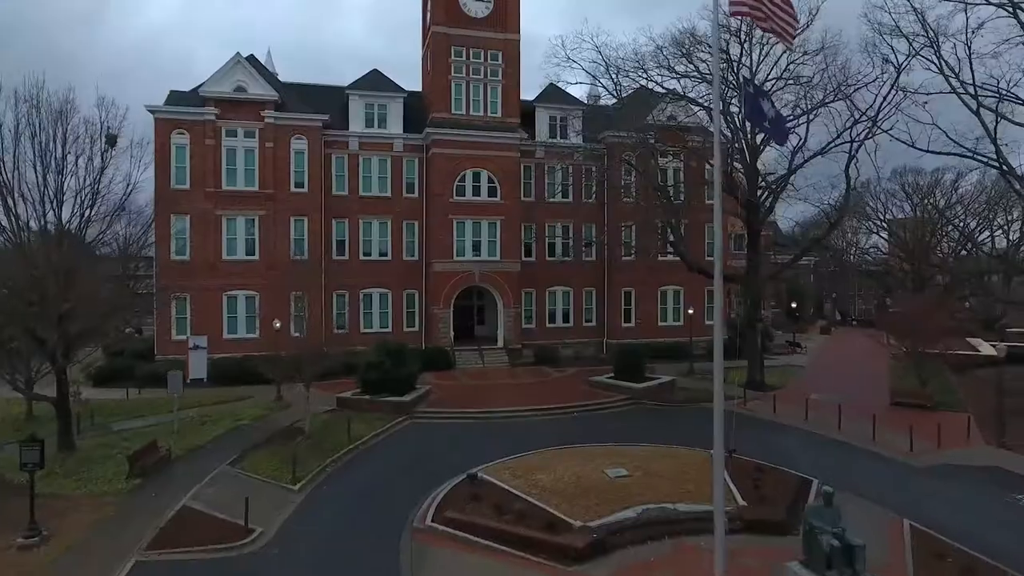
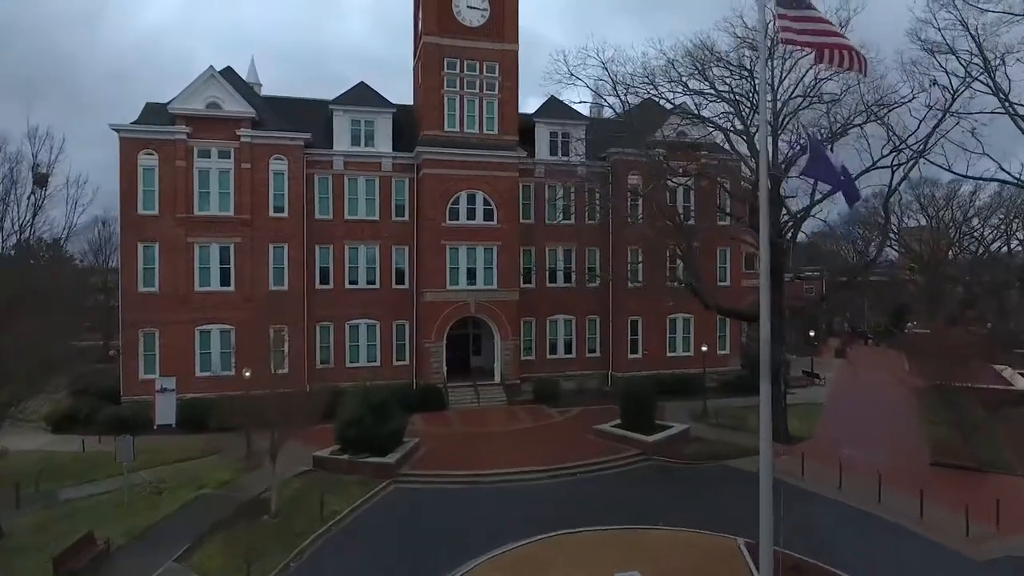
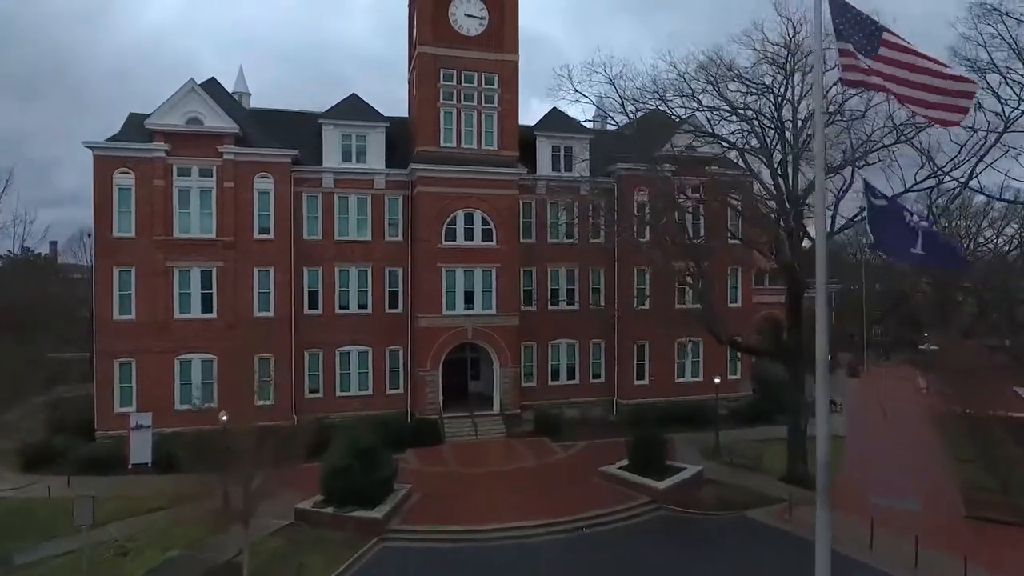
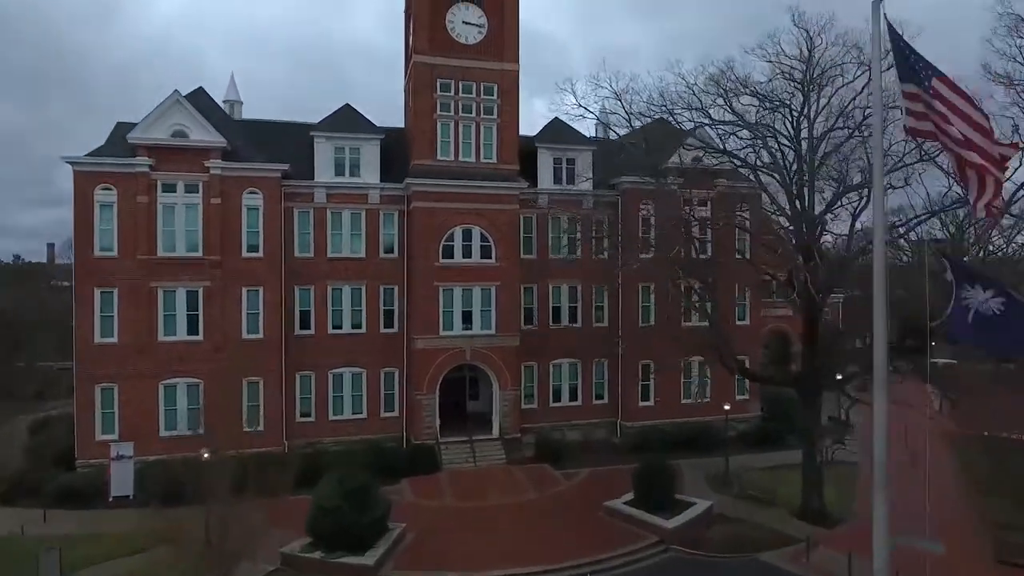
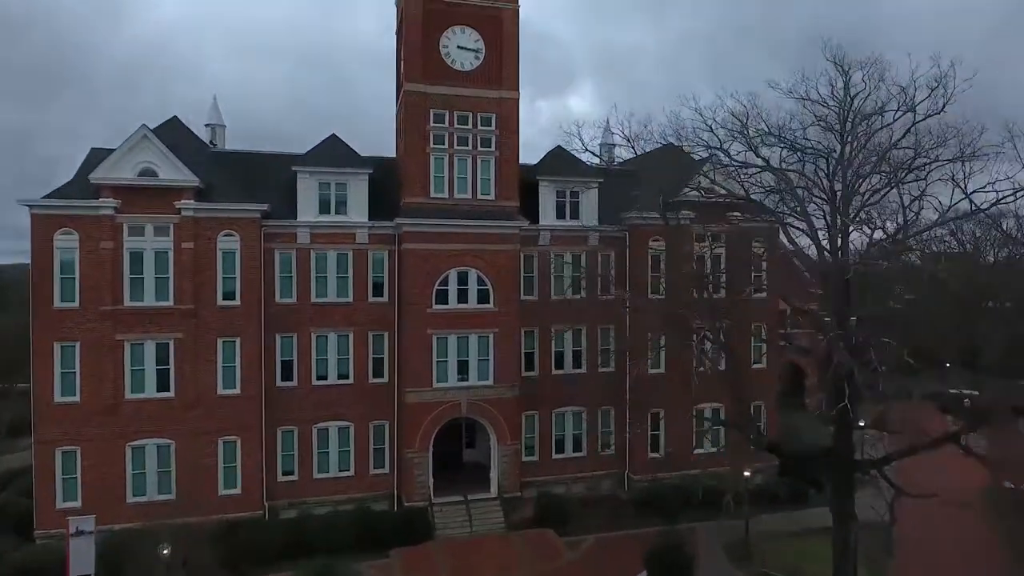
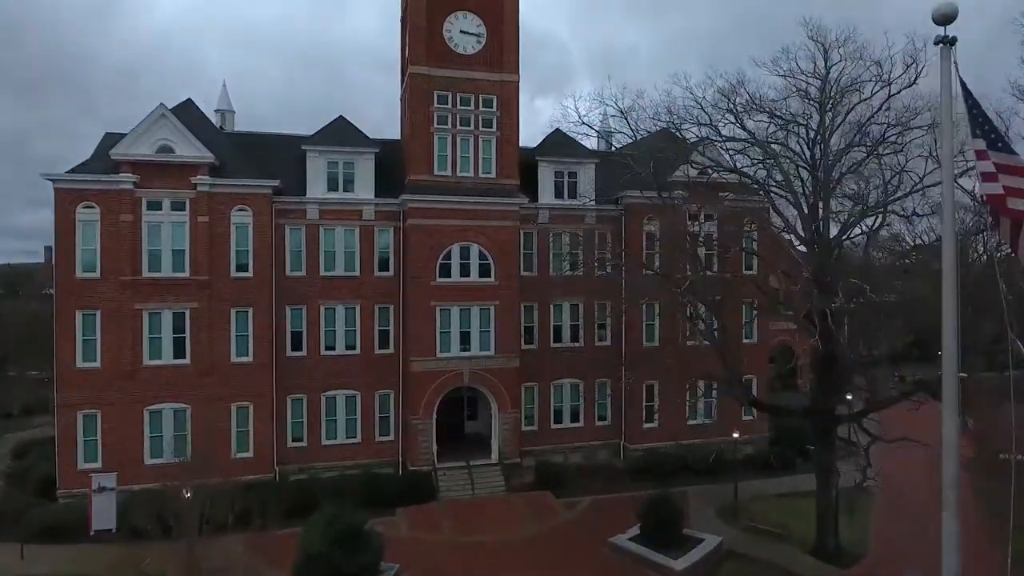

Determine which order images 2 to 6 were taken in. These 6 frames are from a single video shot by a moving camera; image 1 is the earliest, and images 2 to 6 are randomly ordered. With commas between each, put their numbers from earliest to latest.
2, 3, 4, 6, 5
